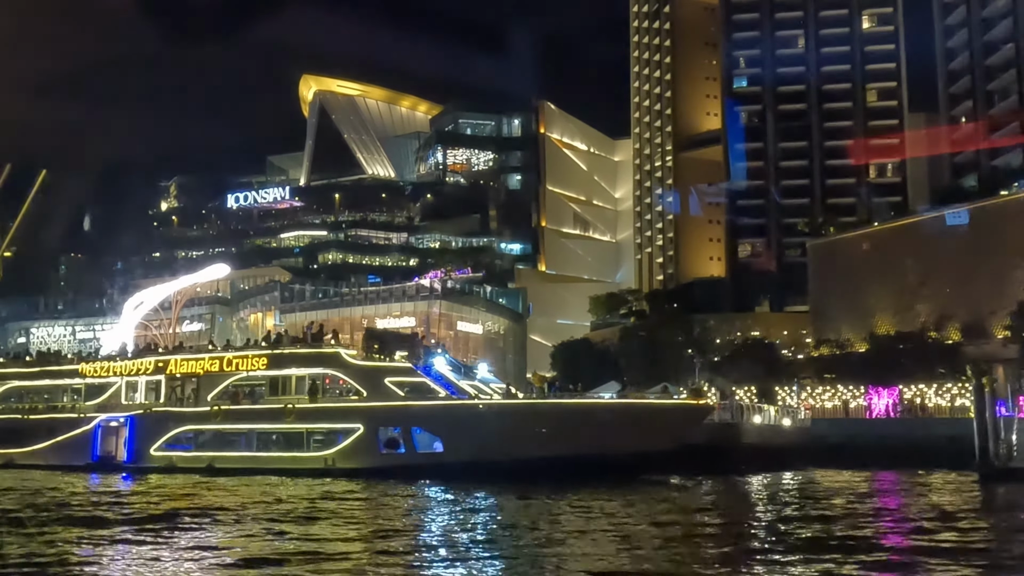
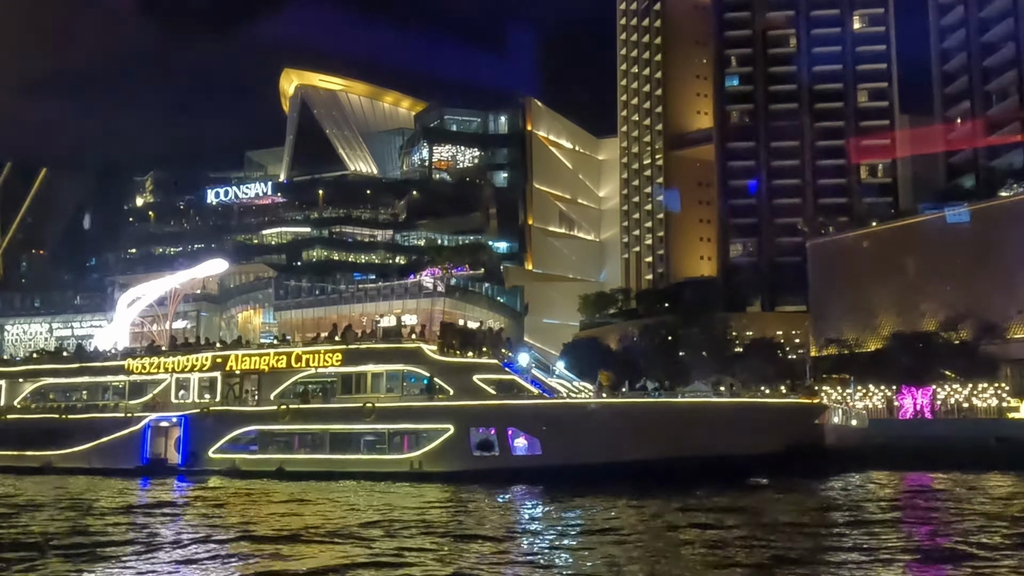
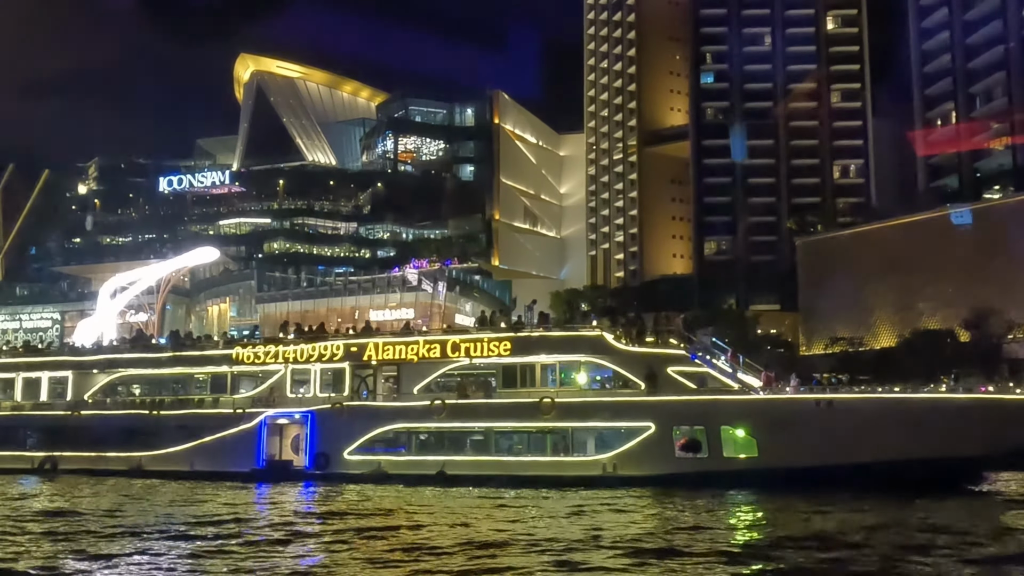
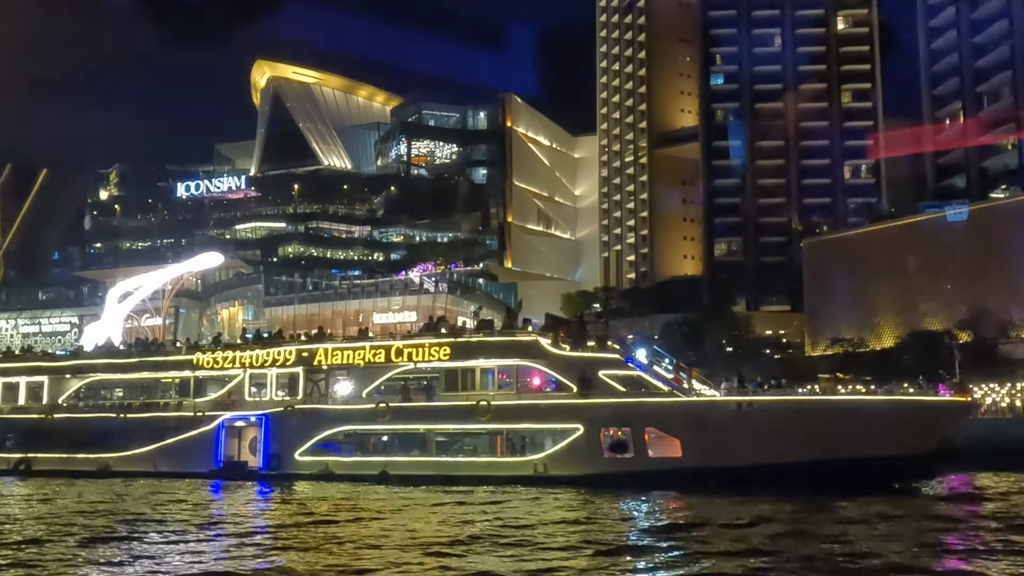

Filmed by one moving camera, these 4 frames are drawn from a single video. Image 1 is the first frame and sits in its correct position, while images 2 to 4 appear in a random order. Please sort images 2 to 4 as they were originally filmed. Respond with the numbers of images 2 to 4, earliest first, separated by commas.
2, 4, 3
